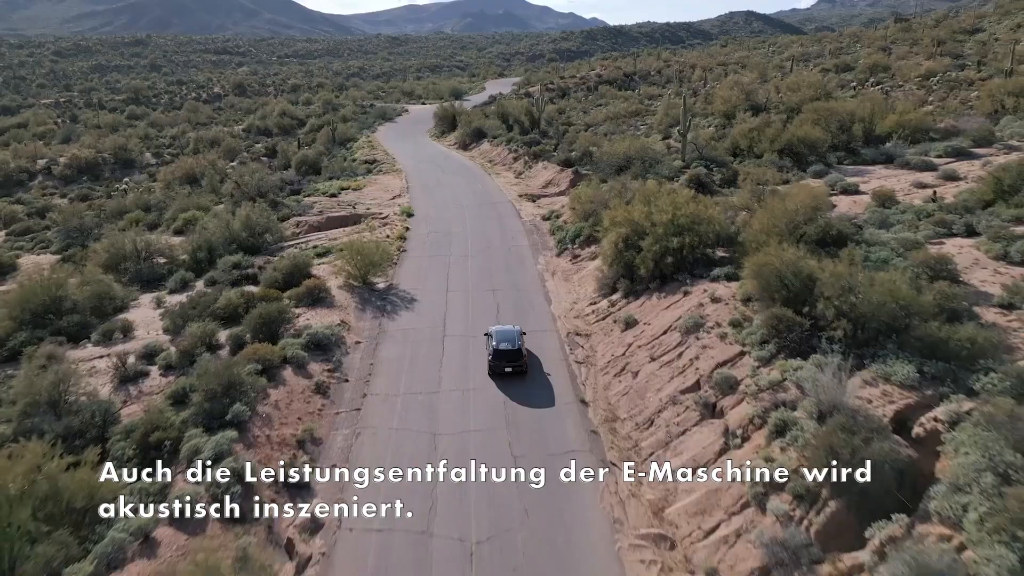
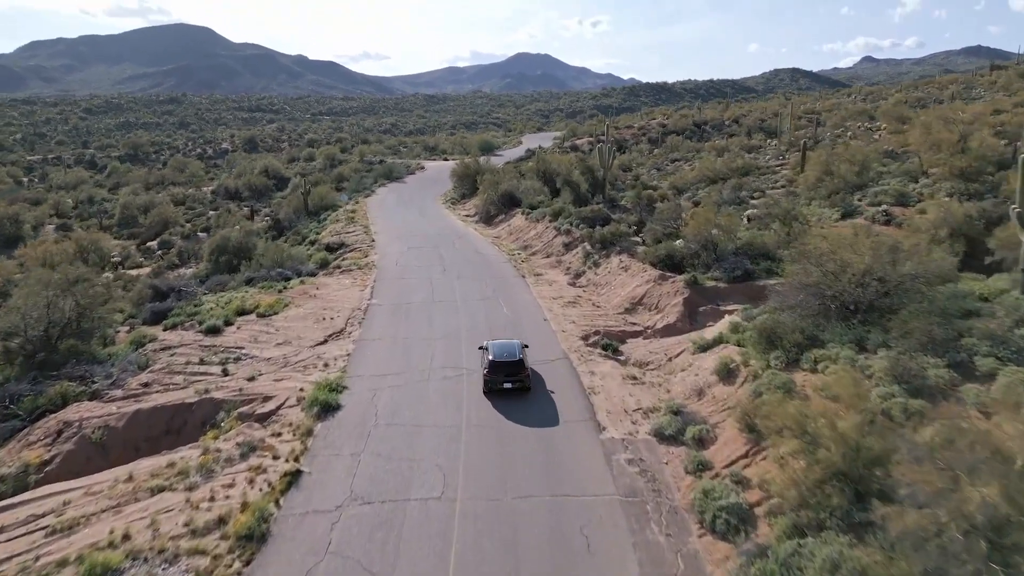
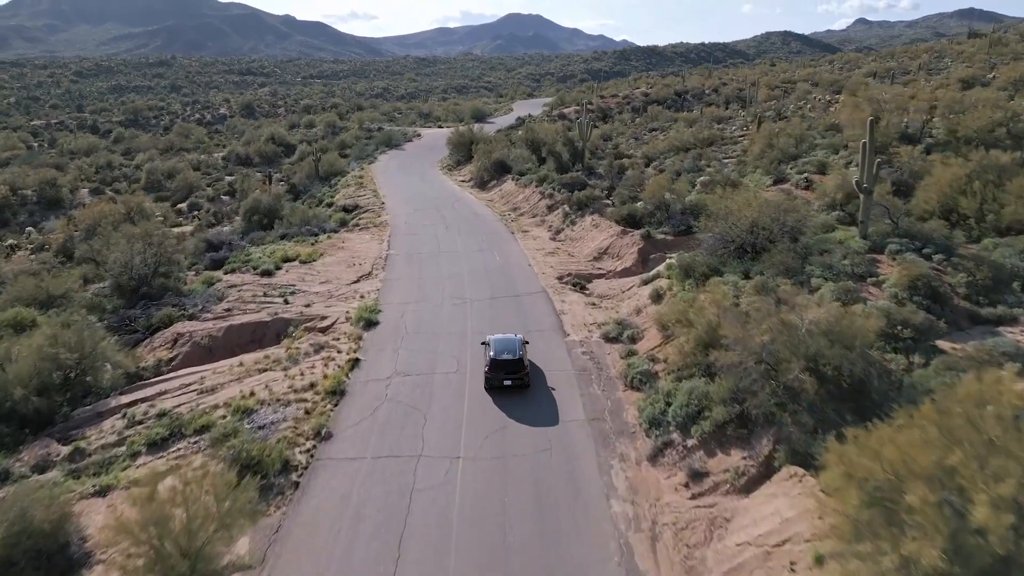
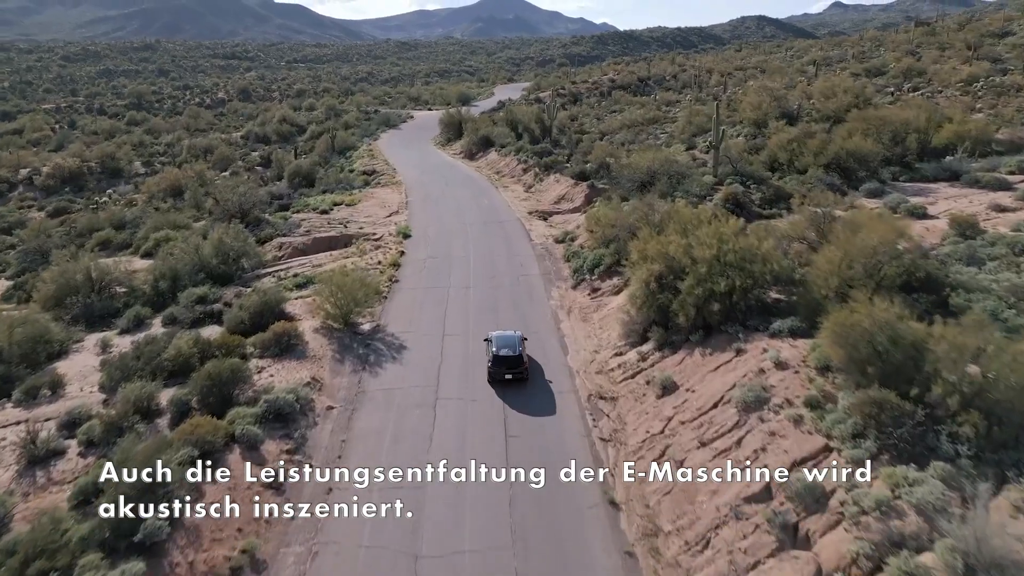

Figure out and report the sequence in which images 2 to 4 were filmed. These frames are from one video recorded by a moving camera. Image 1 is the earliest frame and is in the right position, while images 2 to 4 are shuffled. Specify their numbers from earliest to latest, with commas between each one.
4, 3, 2
